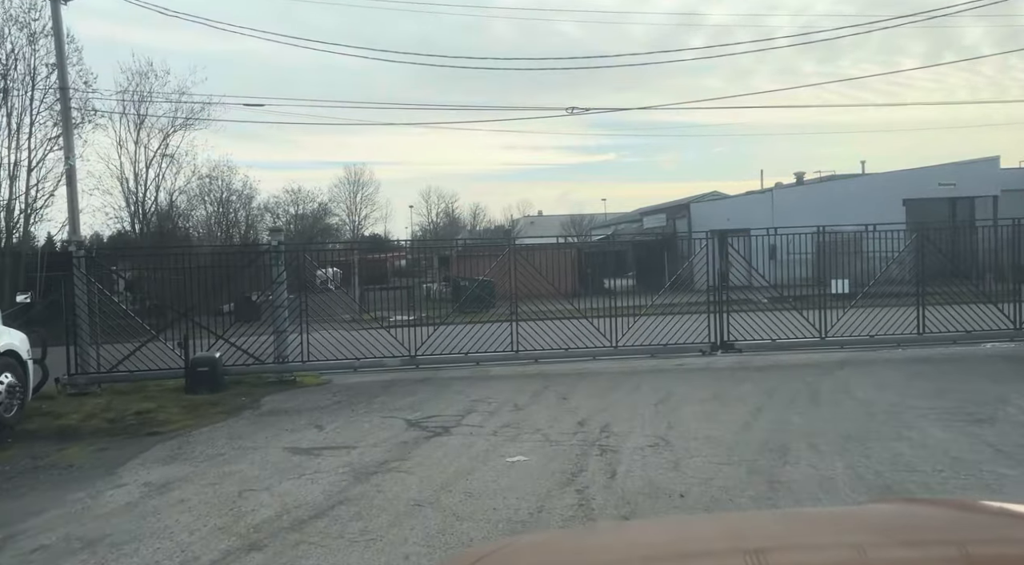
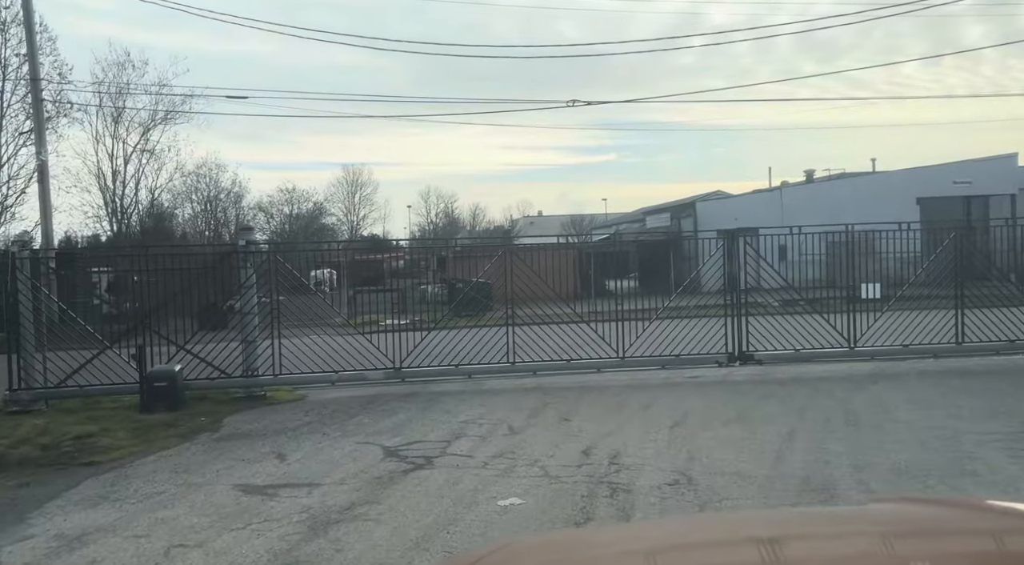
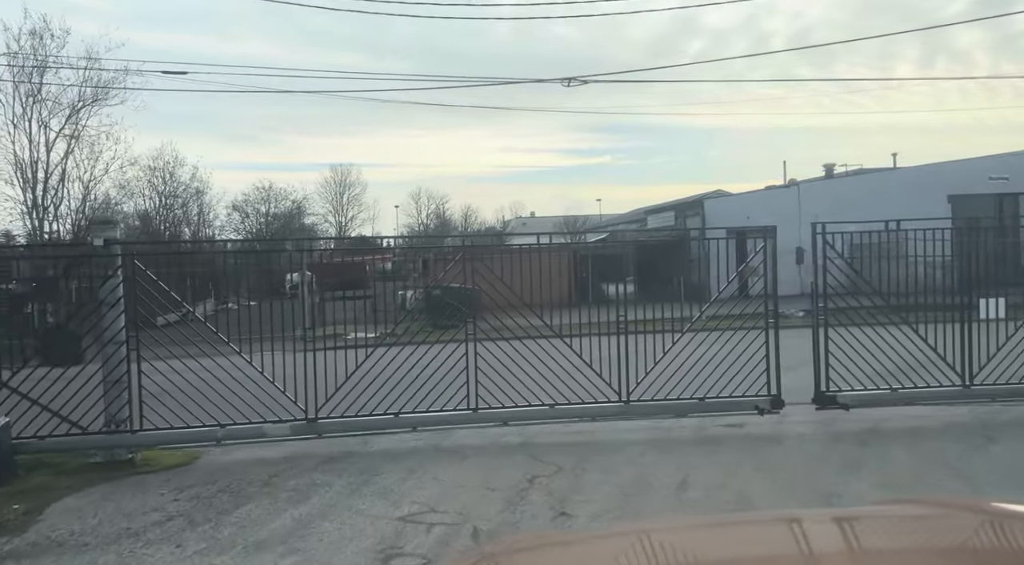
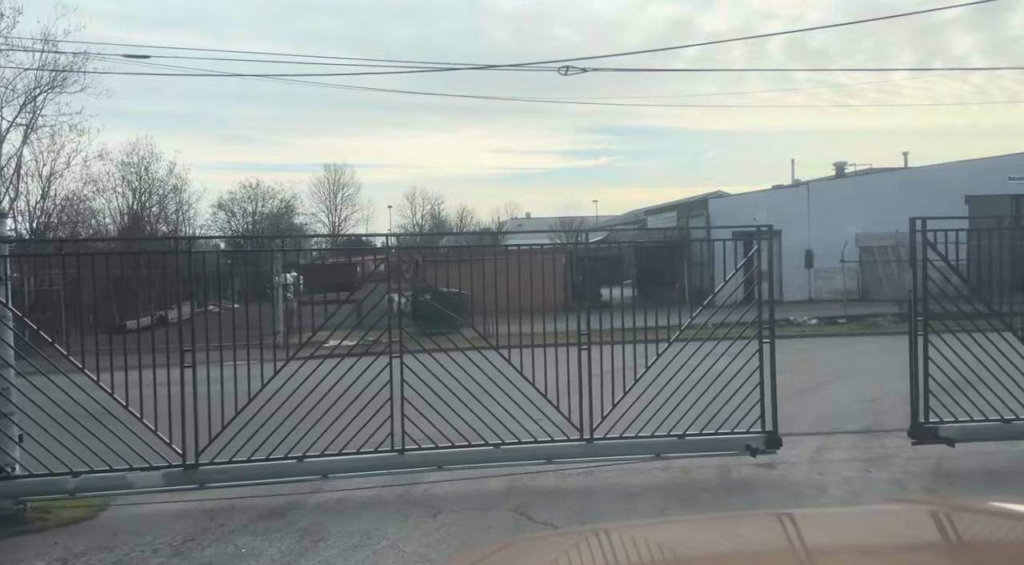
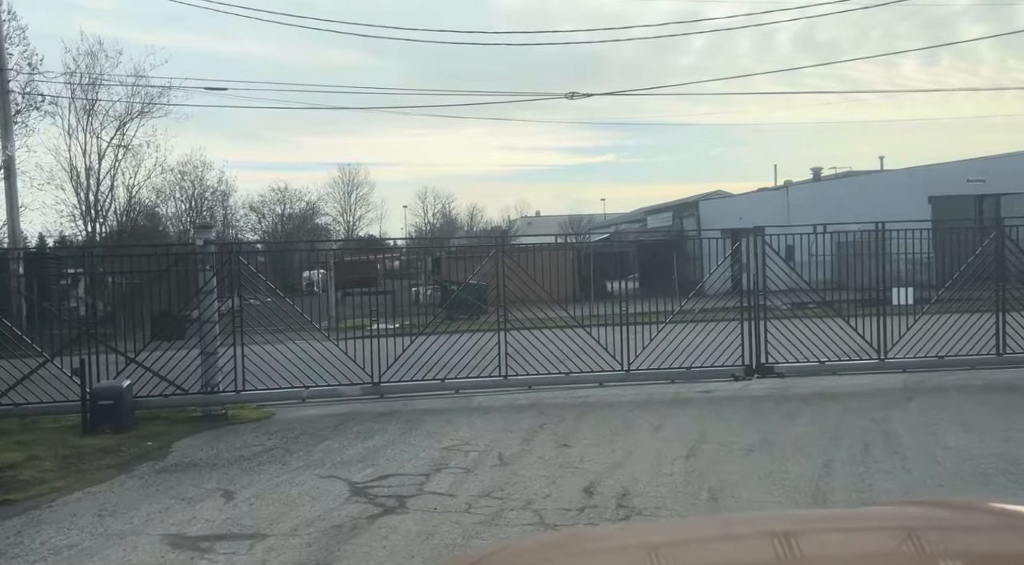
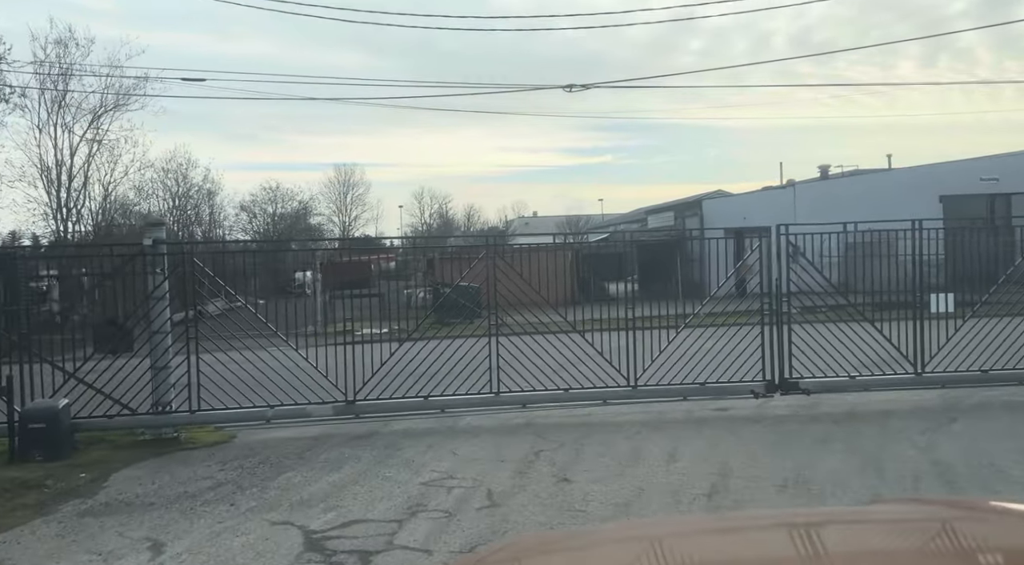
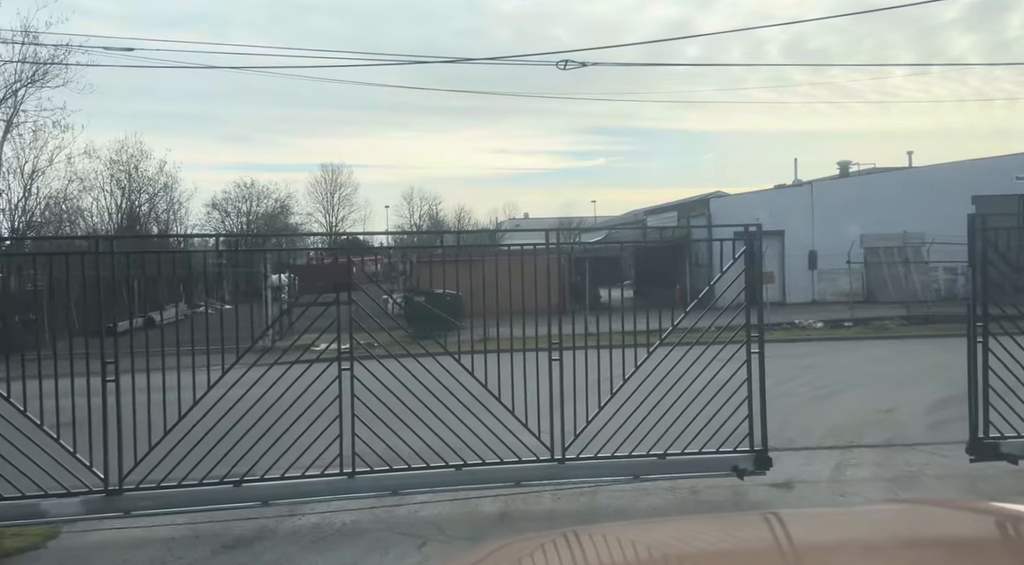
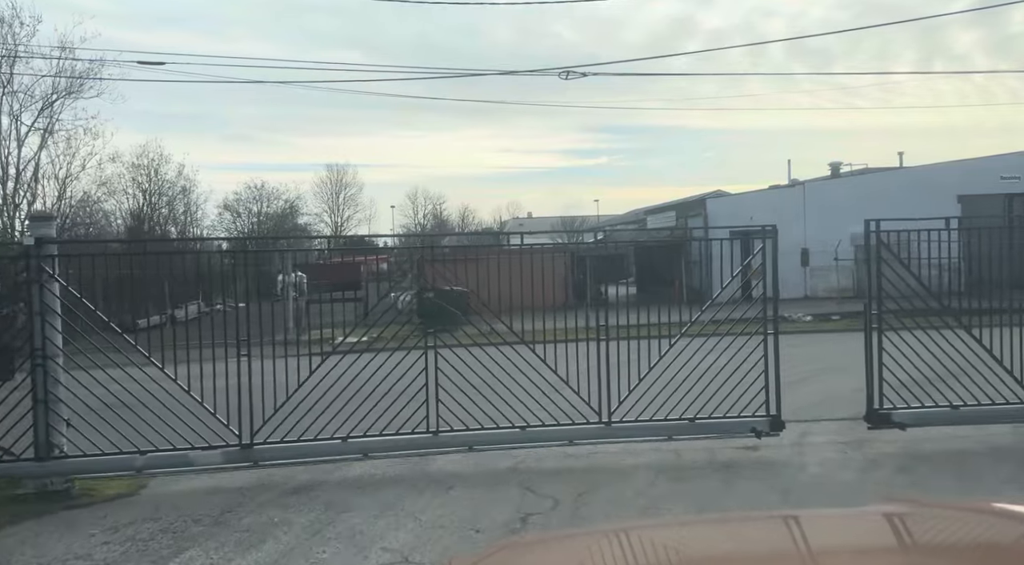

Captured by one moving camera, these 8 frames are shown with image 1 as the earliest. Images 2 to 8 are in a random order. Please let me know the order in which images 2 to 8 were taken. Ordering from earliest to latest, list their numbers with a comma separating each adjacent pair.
2, 5, 6, 3, 8, 4, 7
